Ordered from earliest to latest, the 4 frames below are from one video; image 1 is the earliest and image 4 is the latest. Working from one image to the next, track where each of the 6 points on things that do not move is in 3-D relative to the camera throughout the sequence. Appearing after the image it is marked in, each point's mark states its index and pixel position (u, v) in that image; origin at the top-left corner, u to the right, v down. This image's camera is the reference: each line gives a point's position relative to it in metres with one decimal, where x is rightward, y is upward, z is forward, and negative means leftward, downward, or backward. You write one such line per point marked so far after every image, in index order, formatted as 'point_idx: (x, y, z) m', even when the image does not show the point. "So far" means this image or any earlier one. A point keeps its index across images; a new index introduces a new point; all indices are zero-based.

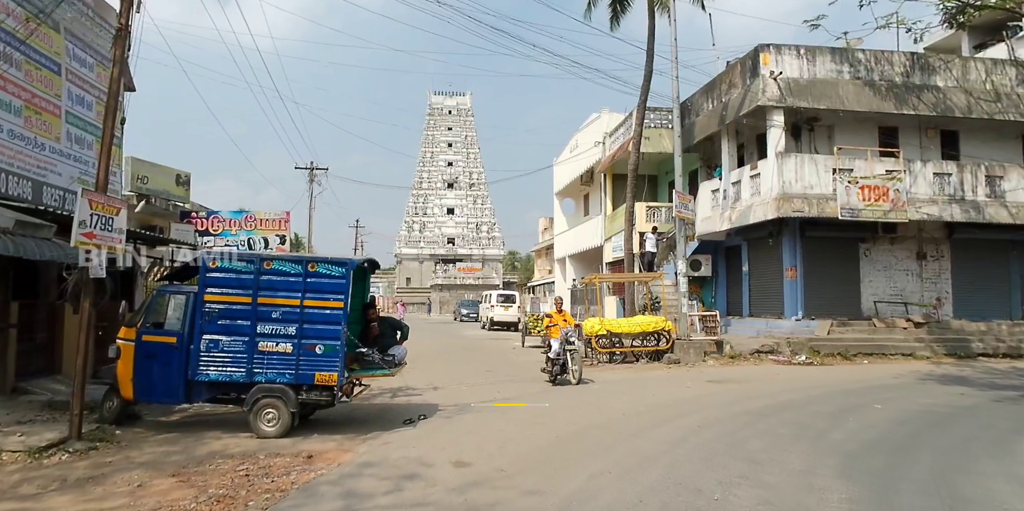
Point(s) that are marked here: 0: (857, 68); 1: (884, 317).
0: (+9.2, +5.0, +16.5) m
1: (+10.3, -1.7, +17.2) m
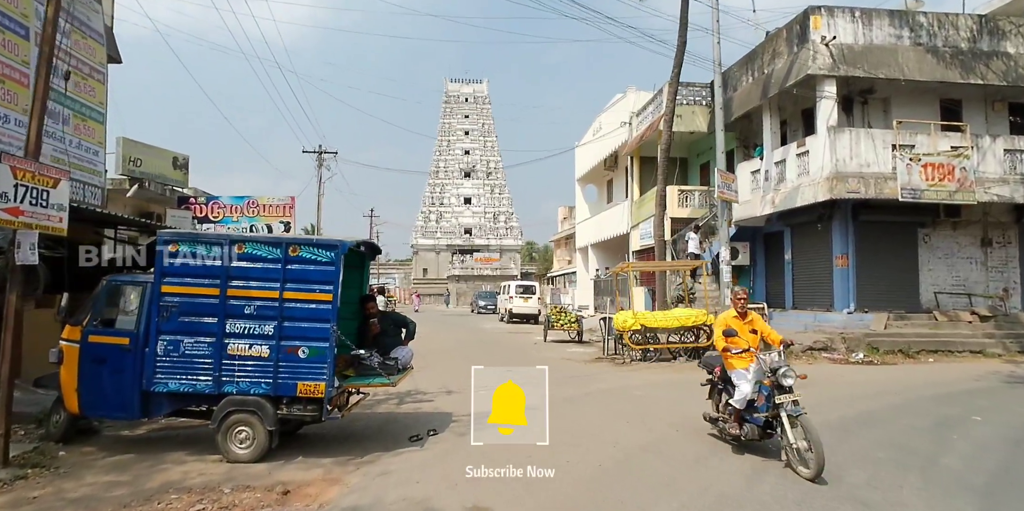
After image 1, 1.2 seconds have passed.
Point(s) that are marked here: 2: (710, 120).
0: (+9.7, +5.3, +14.7) m
1: (+10.9, -1.4, +15.5) m
2: (+6.3, +4.3, +19.6) m
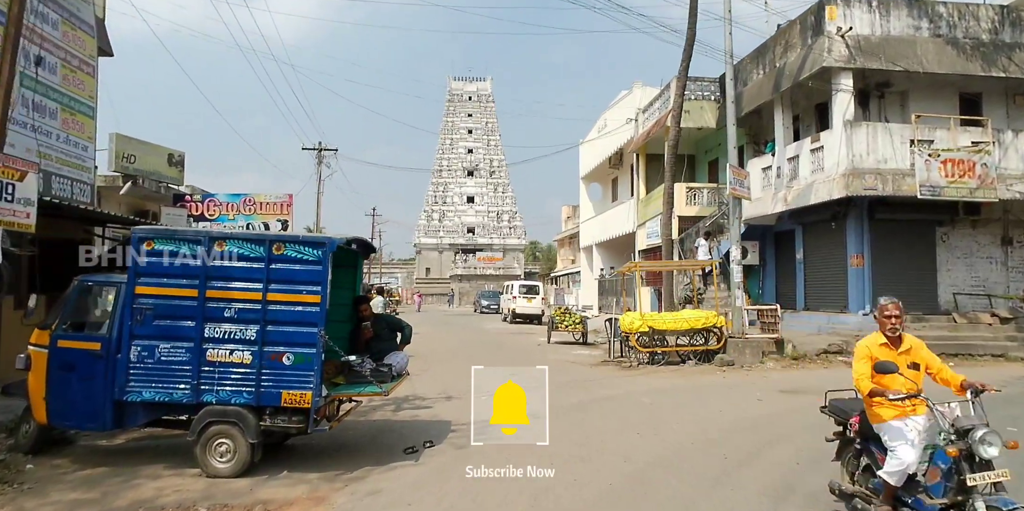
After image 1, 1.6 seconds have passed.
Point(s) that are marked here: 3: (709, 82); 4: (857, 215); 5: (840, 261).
0: (+9.8, +5.3, +14.2) m
1: (+11.0, -1.4, +15.0) m
2: (+6.4, +4.3, +19.0) m
3: (+6.1, +5.4, +19.1) m
4: (+8.1, +1.0, +14.6) m
5: (+8.1, -0.1, +15.3) m
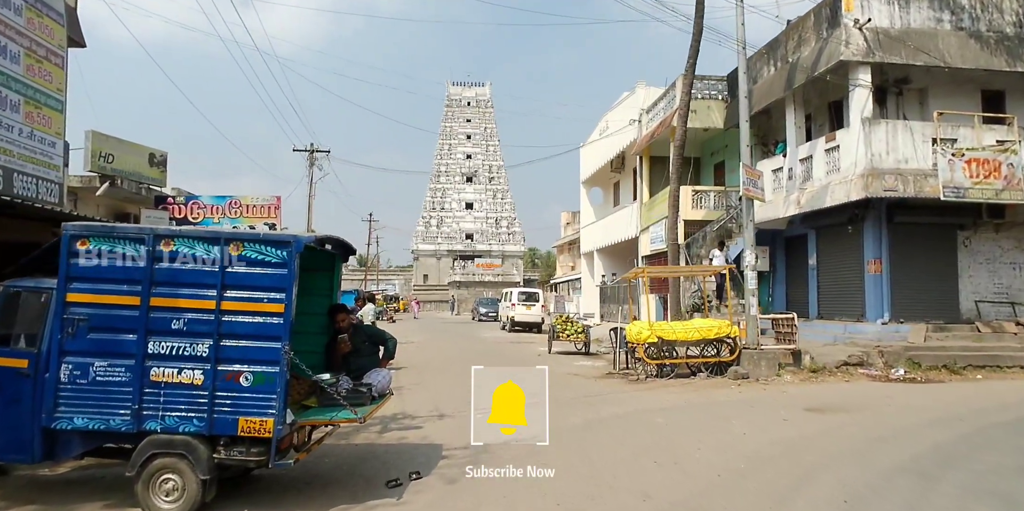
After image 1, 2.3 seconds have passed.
0: (+9.7, +5.2, +13.4) m
1: (+10.9, -1.5, +14.2) m
2: (+6.3, +4.2, +18.3) m
3: (+6.1, +5.2, +18.4) m
4: (+8.1, +0.8, +13.8) m
5: (+8.1, -0.3, +14.5) m
